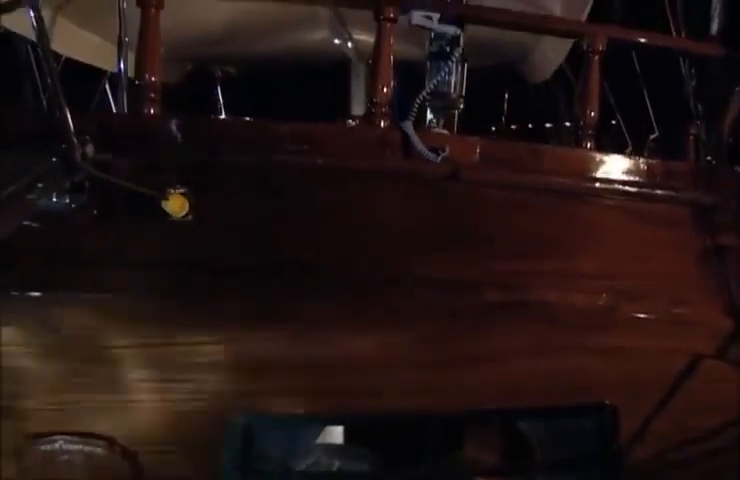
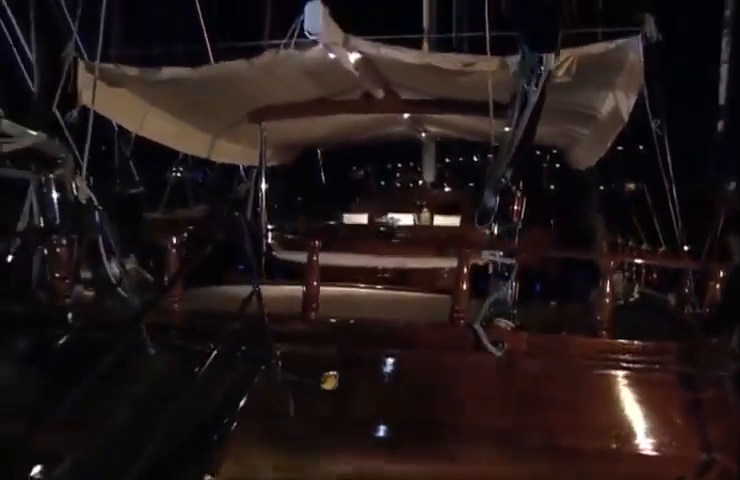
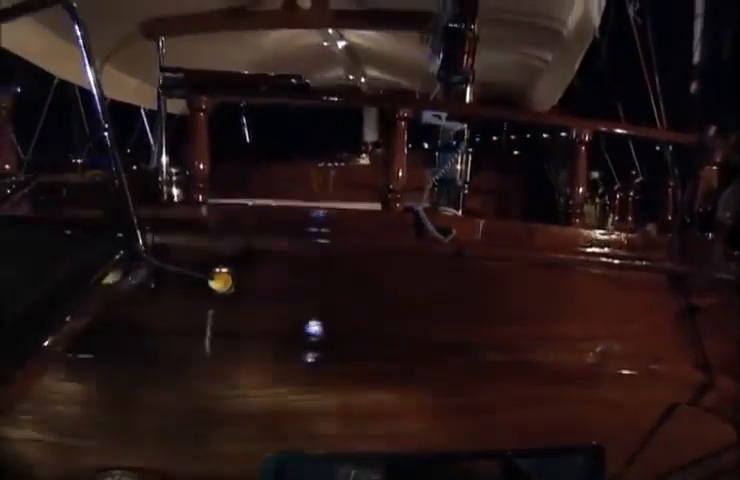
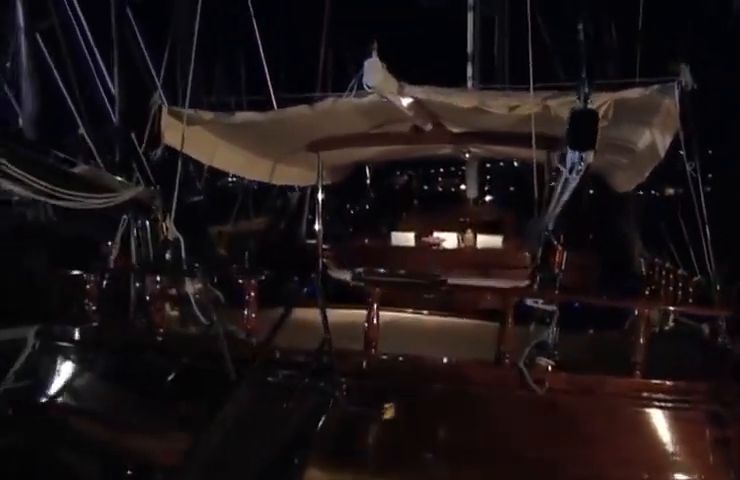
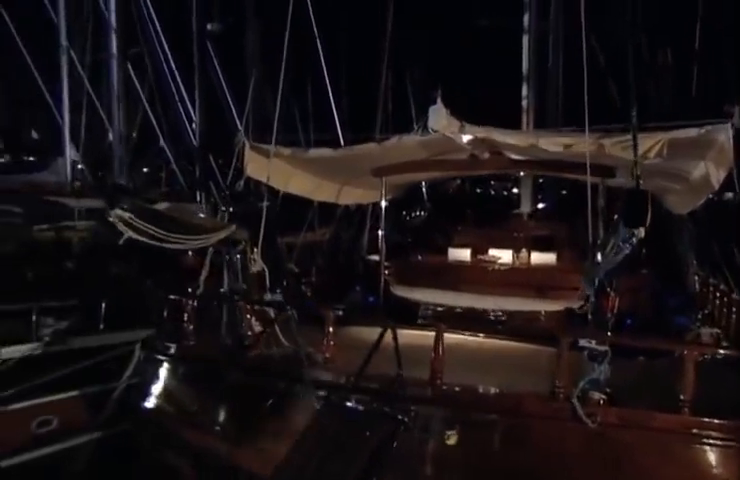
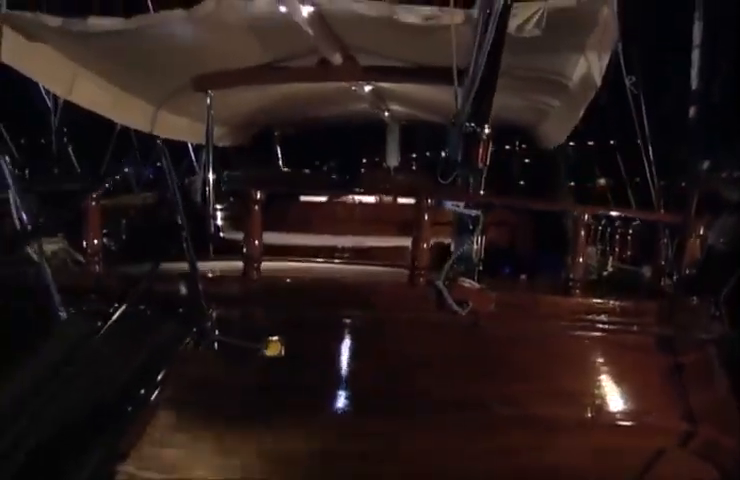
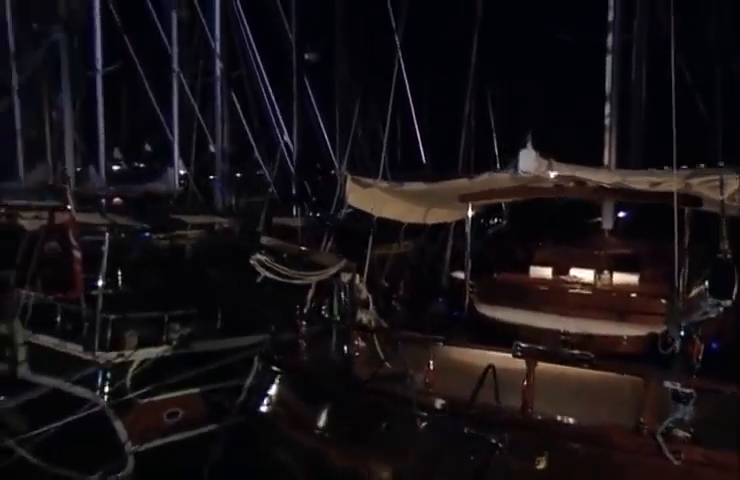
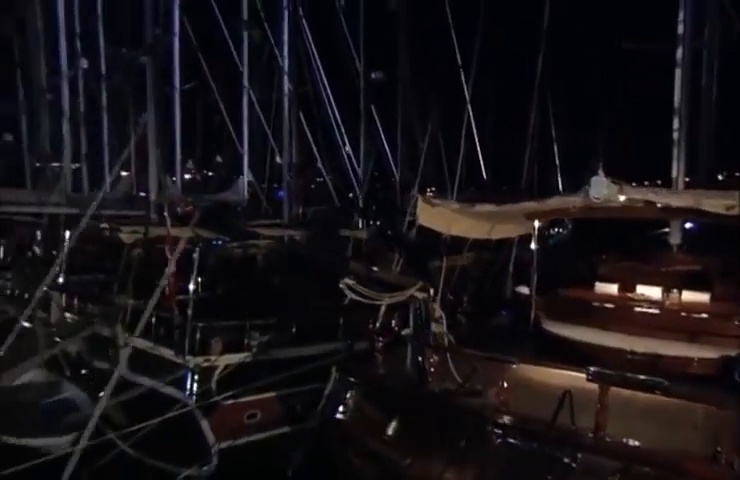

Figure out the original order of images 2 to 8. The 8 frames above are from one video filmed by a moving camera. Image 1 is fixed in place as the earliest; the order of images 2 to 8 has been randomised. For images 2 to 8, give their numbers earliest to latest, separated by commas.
3, 6, 2, 4, 5, 7, 8
